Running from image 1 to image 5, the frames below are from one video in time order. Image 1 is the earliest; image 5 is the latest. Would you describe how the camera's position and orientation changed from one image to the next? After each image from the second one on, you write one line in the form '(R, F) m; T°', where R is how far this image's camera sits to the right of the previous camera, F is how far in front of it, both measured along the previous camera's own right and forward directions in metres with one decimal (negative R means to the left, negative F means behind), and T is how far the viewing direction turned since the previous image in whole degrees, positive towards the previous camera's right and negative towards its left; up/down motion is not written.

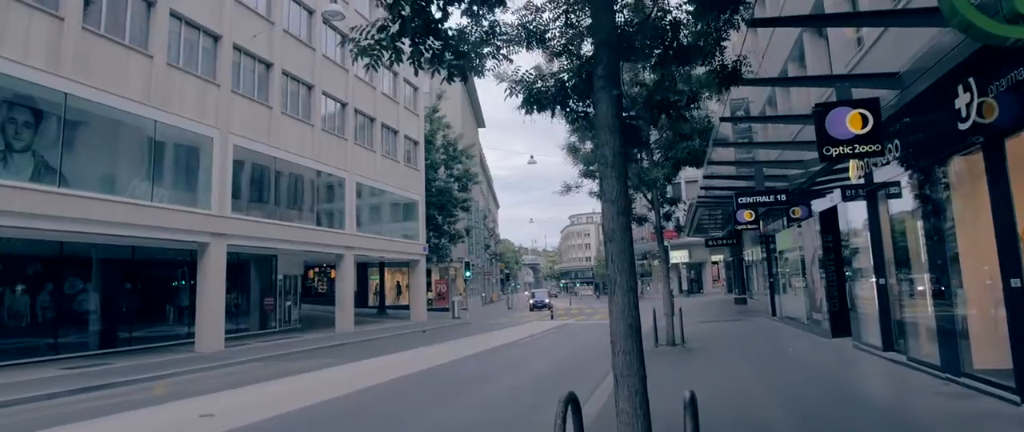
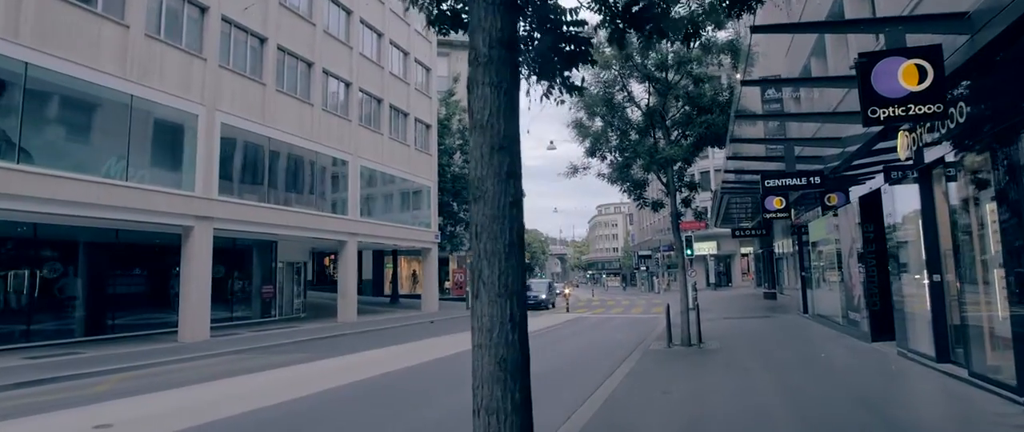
(+0.7, +1.7) m; -2°
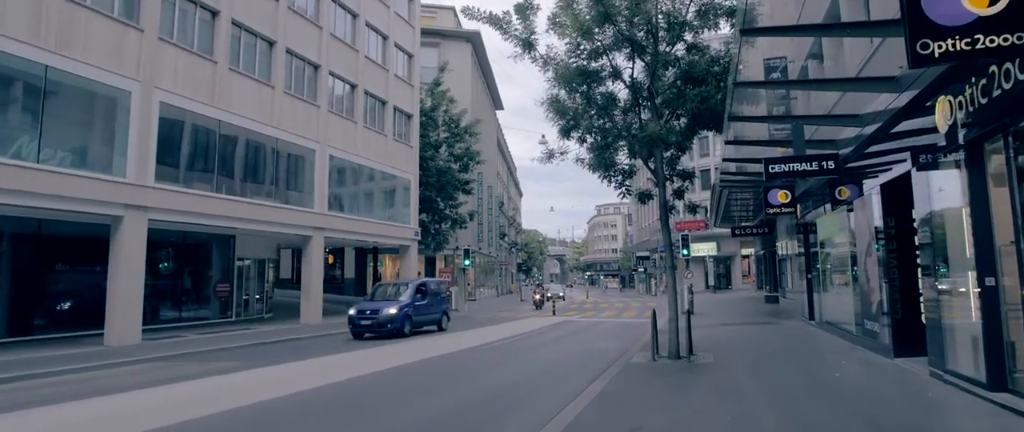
(+0.7, +2.1) m; 0°
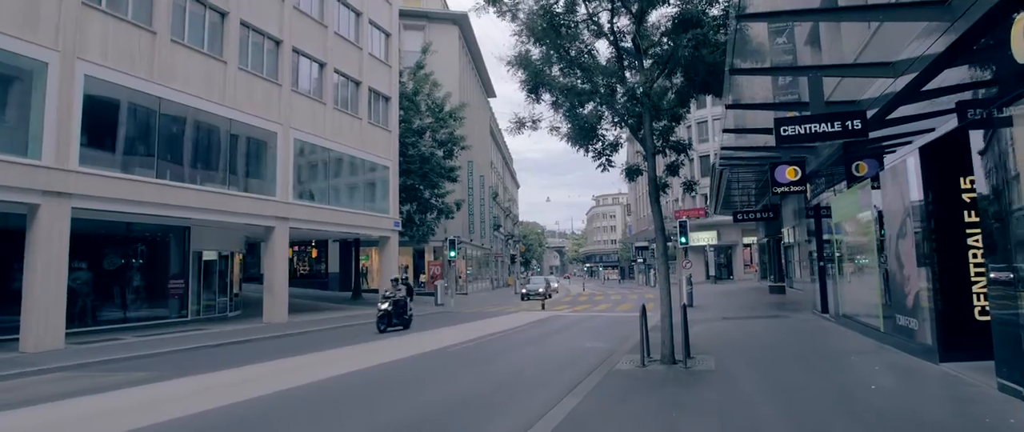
(+0.6, +2.1) m; 0°
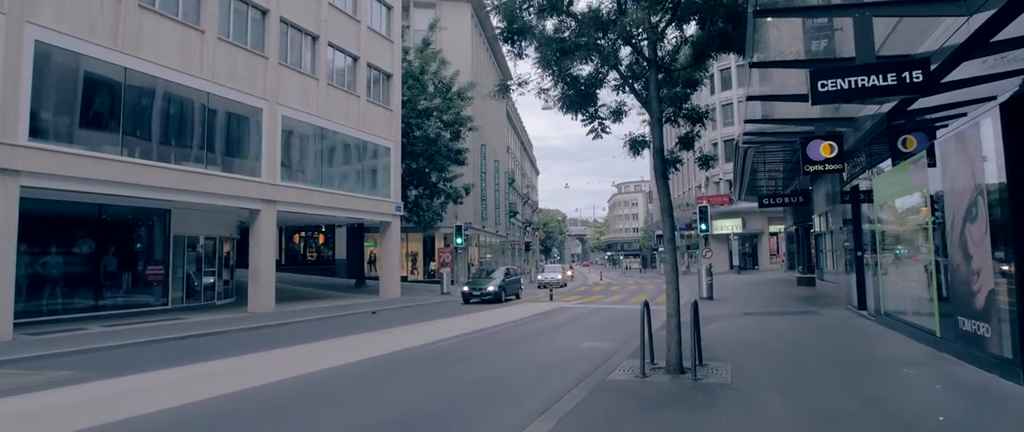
(+0.6, +1.8) m; -2°
